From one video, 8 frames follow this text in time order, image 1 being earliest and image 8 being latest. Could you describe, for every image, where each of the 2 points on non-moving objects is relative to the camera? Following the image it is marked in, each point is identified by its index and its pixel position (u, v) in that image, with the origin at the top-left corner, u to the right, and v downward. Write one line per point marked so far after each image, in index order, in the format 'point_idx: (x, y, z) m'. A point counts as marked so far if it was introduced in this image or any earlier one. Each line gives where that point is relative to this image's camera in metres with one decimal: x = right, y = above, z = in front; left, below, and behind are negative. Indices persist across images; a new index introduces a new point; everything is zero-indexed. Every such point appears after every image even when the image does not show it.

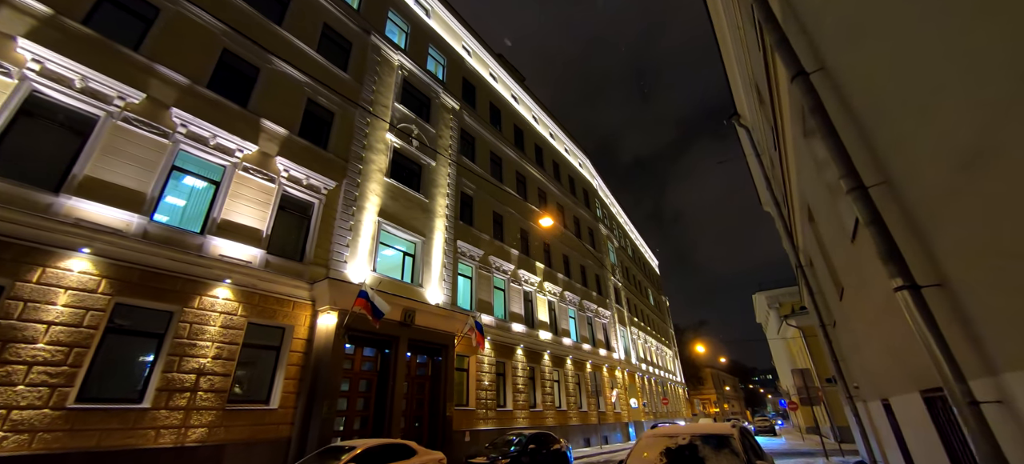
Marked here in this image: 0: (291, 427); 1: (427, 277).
0: (-5.5, -4.8, +9.8) m
1: (-3.2, -1.7, +14.9) m
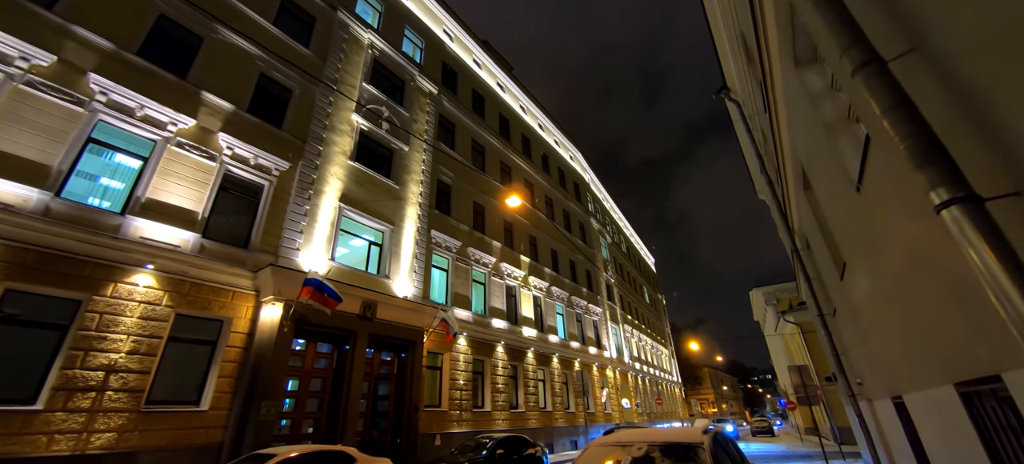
0: (-6.4, -4.4, +8.7) m
1: (-4.1, -1.3, +13.8) m
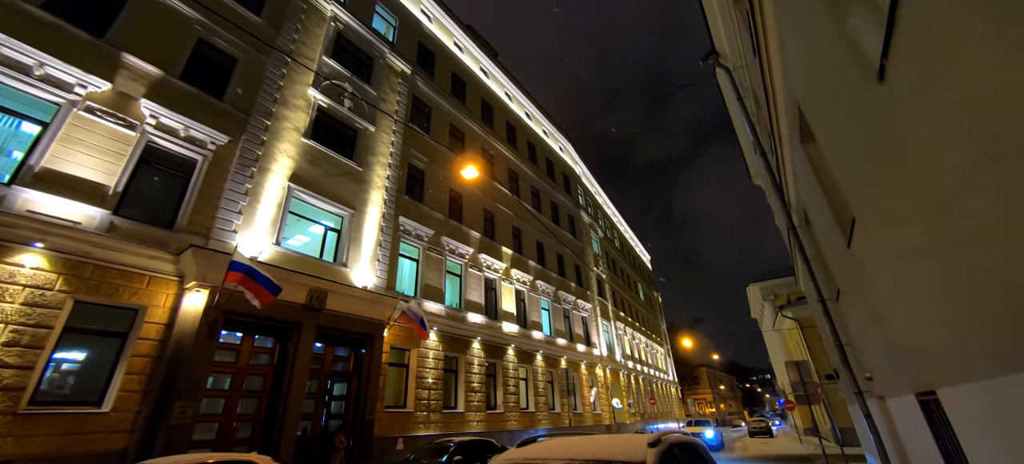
0: (-7.3, -3.9, +7.5) m
1: (-5.0, -0.8, +12.6) m
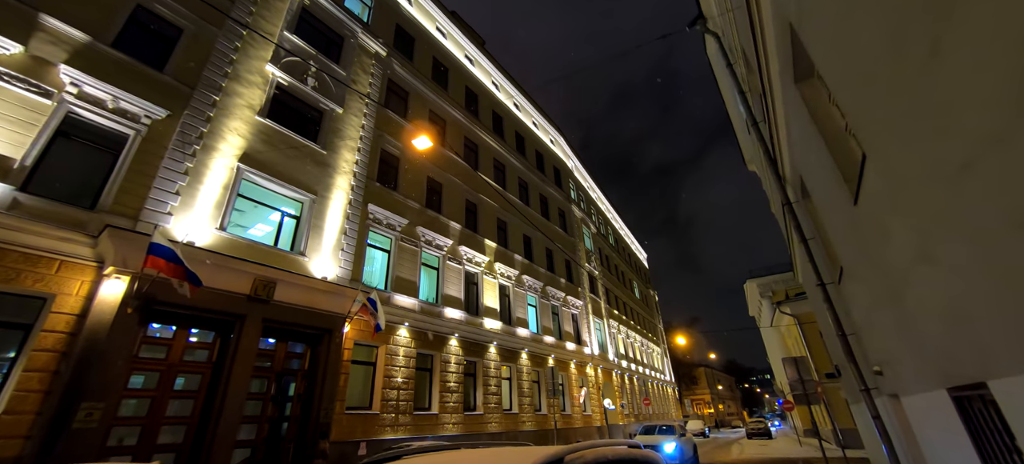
0: (-8.1, -3.5, +6.5) m
1: (-5.8, -0.4, +11.6) m
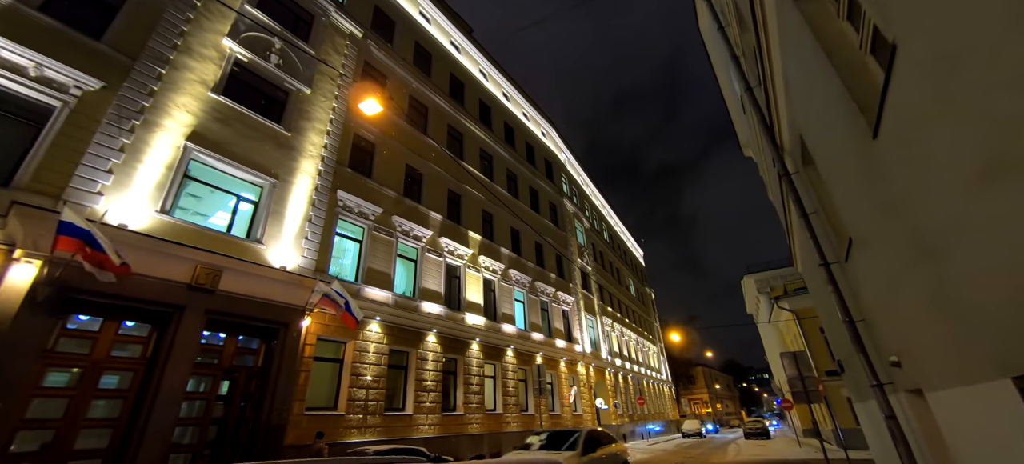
0: (-8.7, -3.1, +5.6) m
1: (-6.4, 0.0, +10.7) m
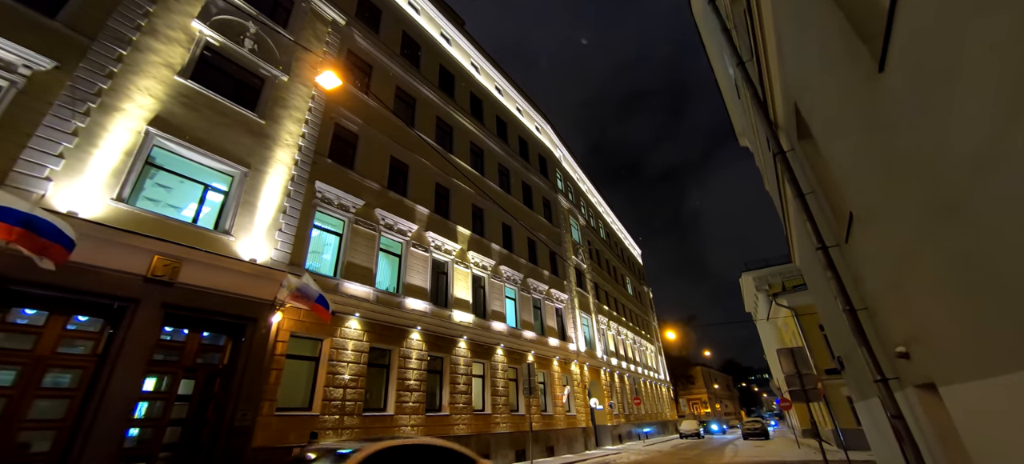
0: (-9.1, -2.9, +5.1) m
1: (-6.9, +0.2, +10.2) m
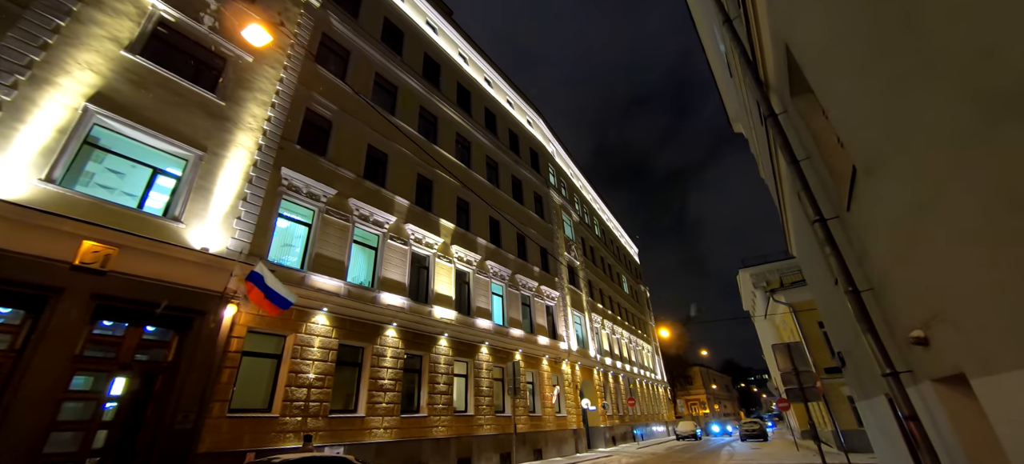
0: (-9.7, -2.6, +4.4) m
1: (-7.5, +0.5, +9.4) m
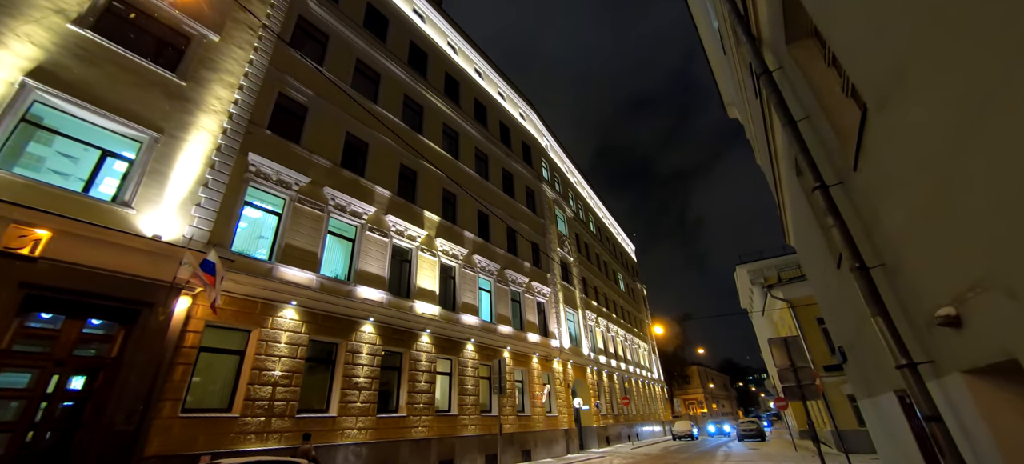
0: (-10.2, -2.3, +3.7) m
1: (-8.0, +0.8, +8.8) m
